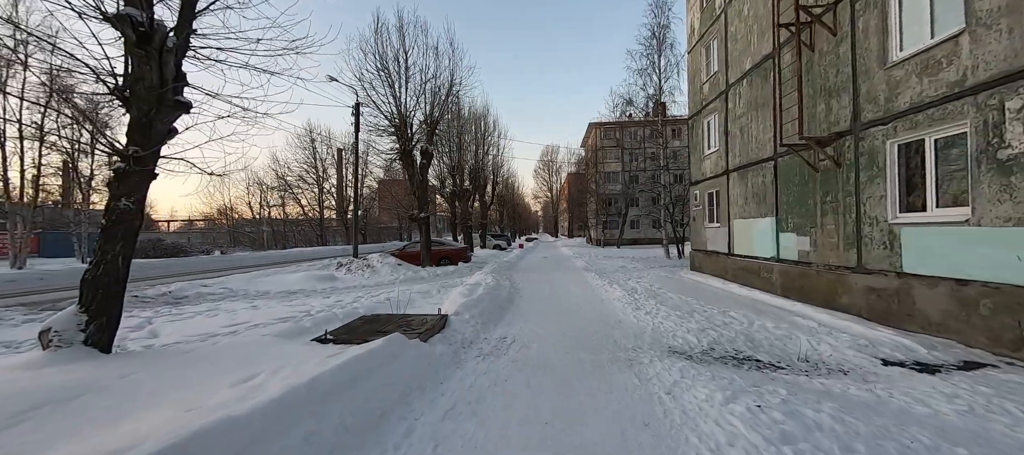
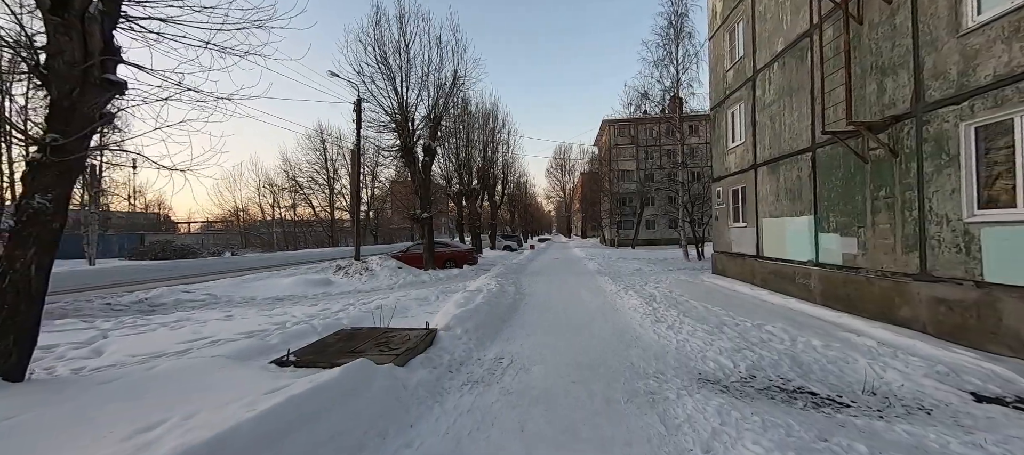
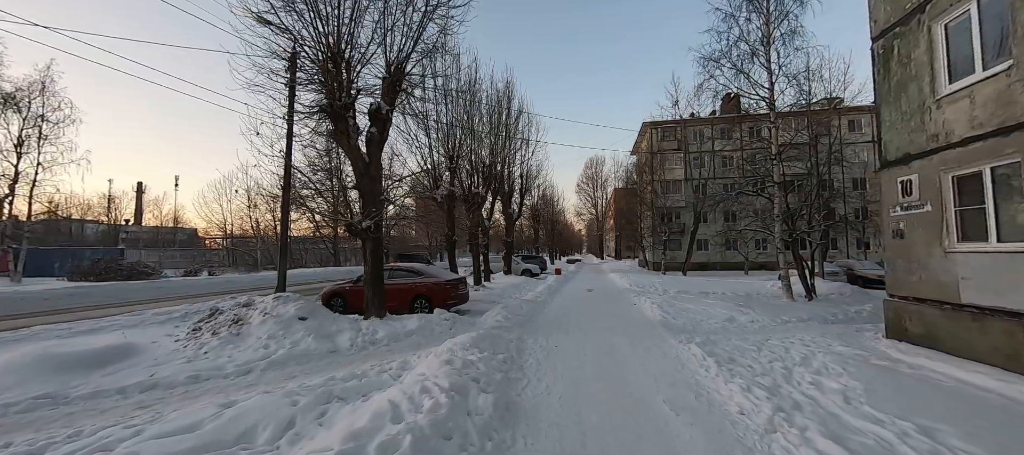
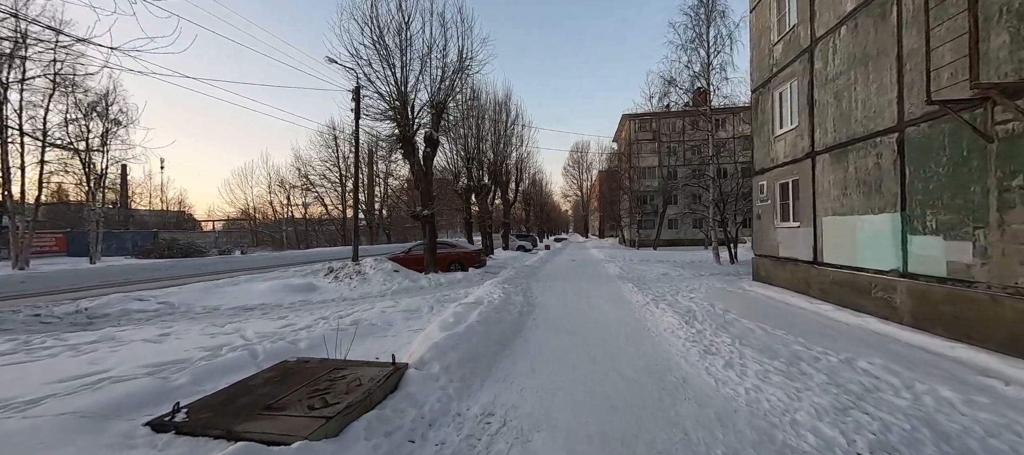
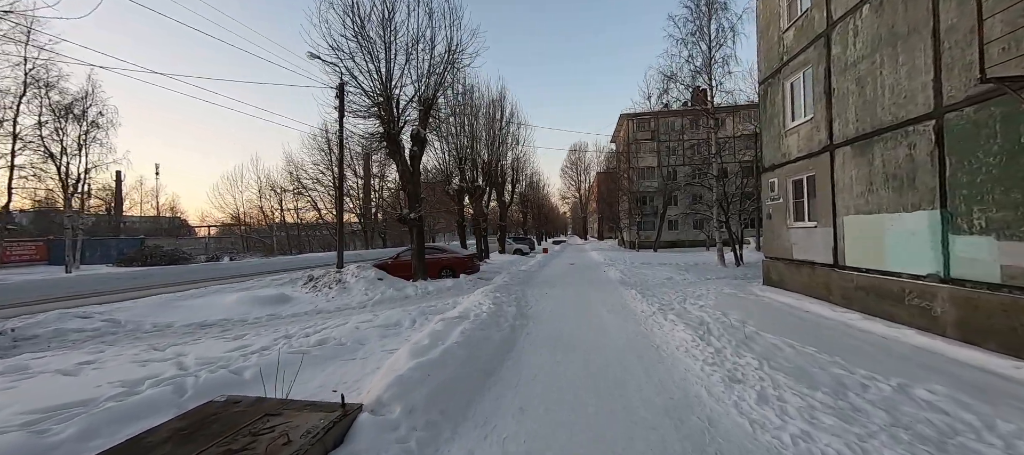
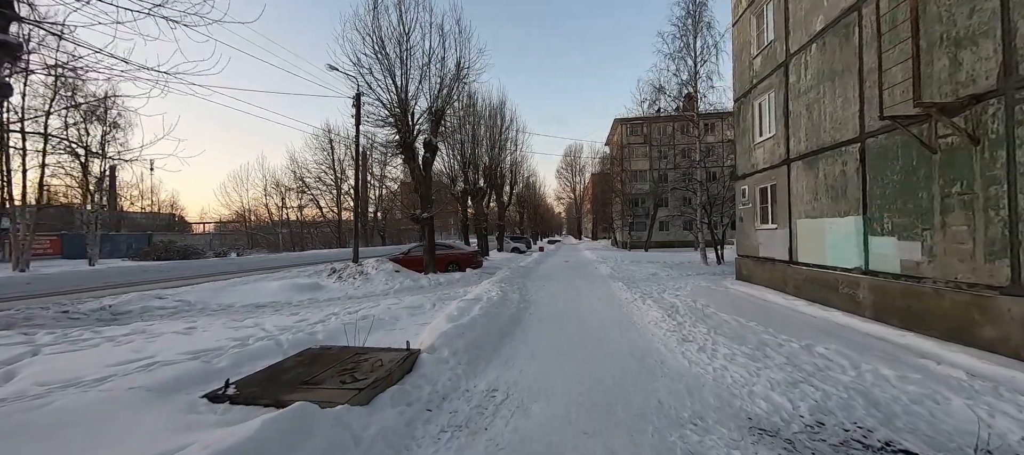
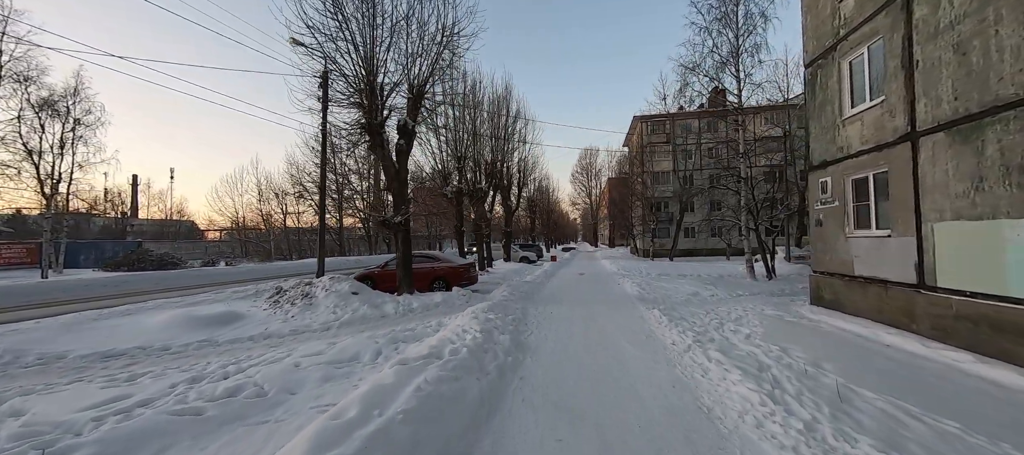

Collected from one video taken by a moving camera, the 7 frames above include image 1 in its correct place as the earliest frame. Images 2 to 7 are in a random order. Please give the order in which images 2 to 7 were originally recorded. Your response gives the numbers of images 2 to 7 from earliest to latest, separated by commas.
2, 6, 4, 5, 7, 3
